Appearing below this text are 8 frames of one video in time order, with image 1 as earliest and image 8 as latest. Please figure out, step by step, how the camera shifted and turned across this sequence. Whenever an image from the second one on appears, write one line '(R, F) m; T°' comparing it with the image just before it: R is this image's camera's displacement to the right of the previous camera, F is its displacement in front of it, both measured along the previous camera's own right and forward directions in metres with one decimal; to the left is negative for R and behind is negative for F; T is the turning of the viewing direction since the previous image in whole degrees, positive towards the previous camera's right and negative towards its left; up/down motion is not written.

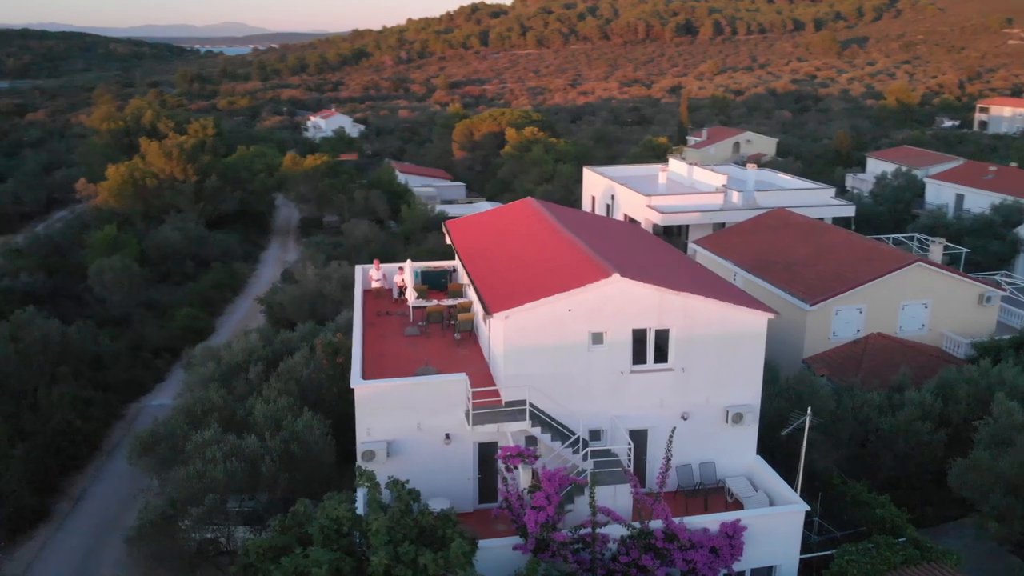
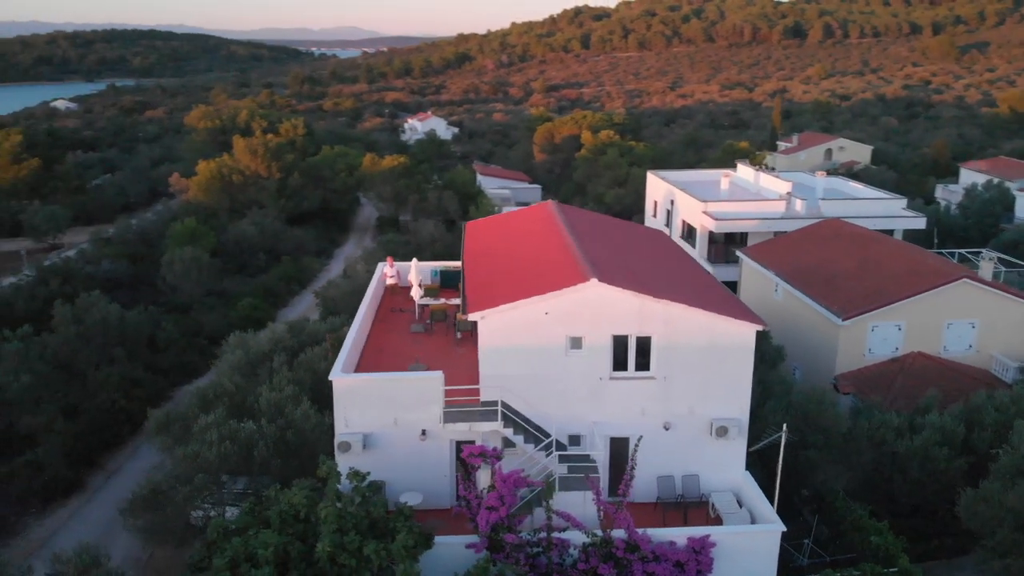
(+2.3, +0.1) m; -7°
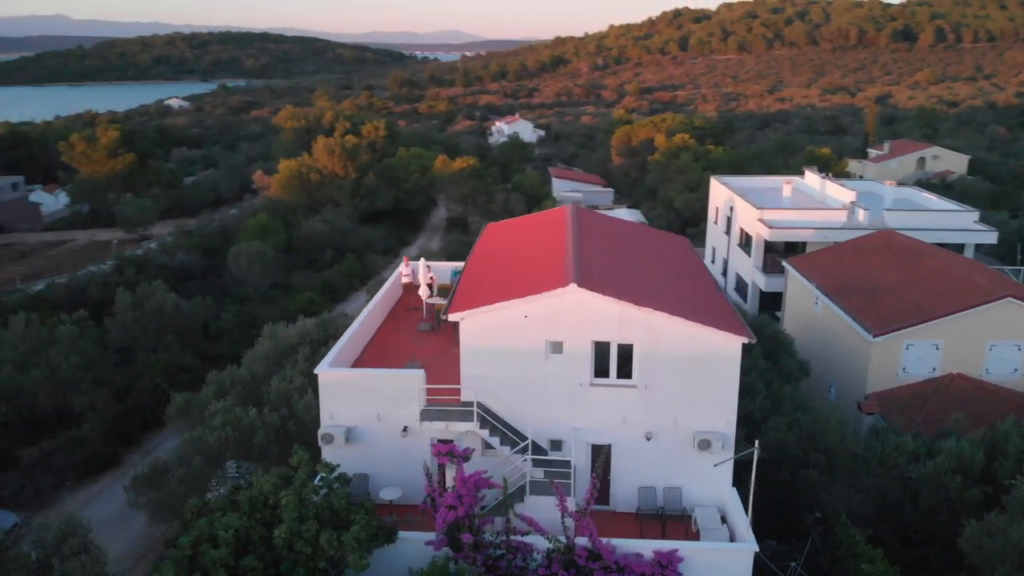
(+2.1, +0.1) m; -7°
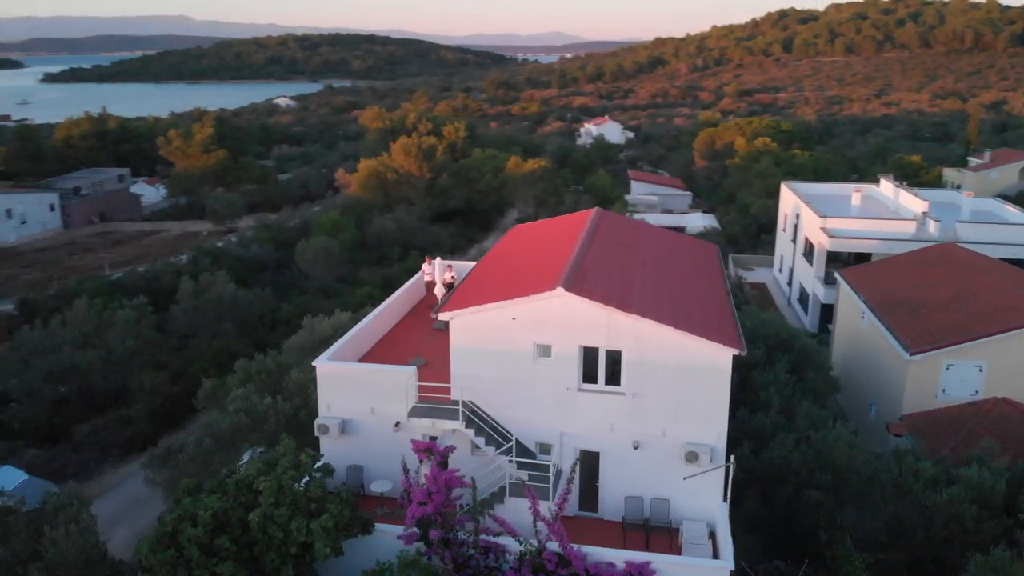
(+2.0, +0.1) m; -7°
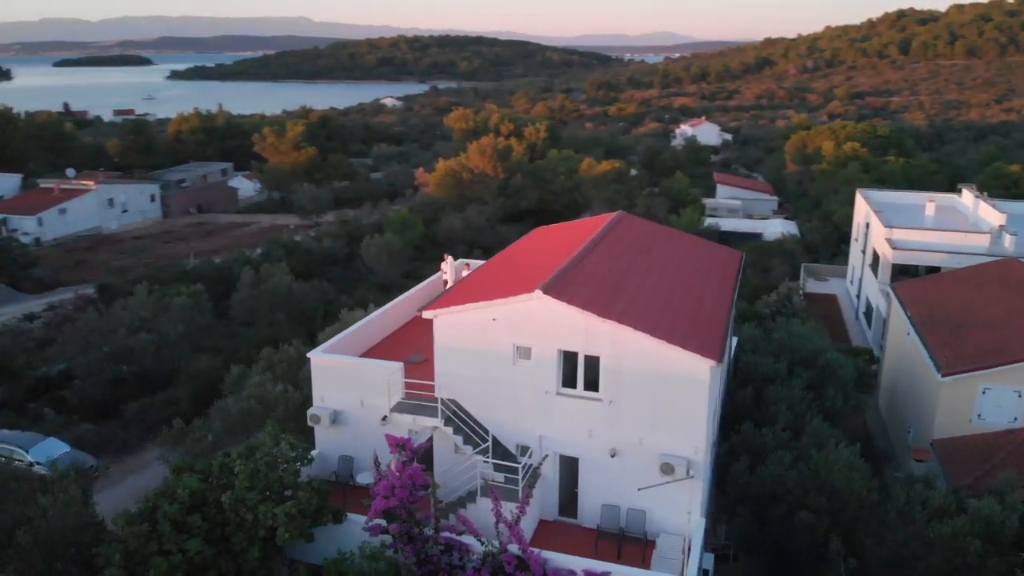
(+2.2, +0.1) m; -7°
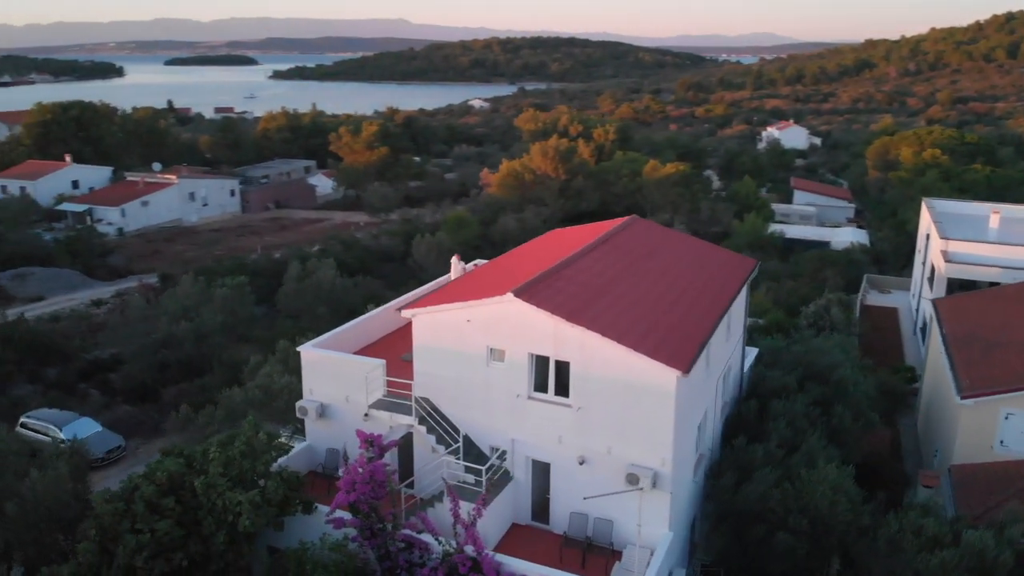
(+2.1, +0.1) m; -7°
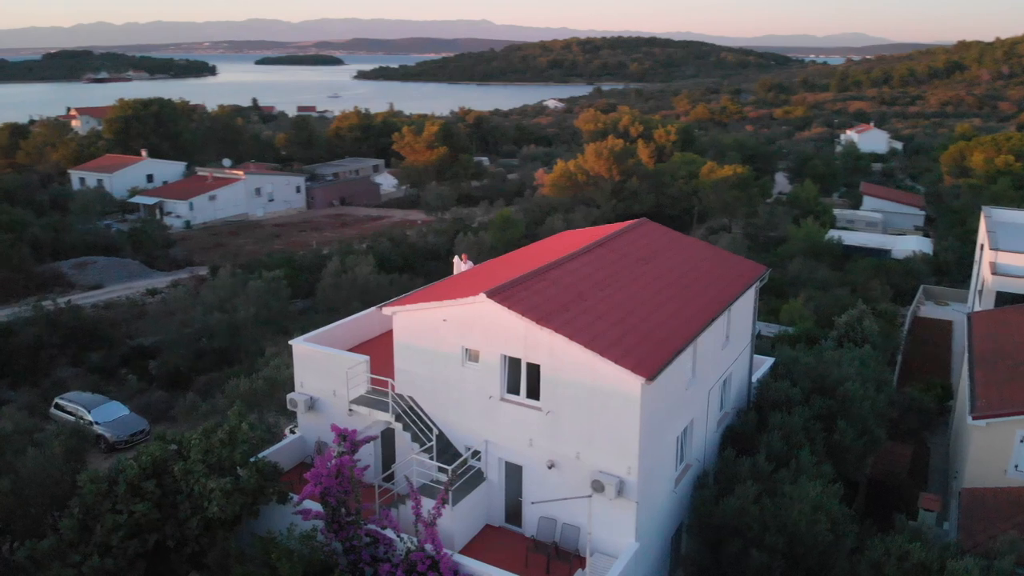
(+1.9, +0.1) m; -6°
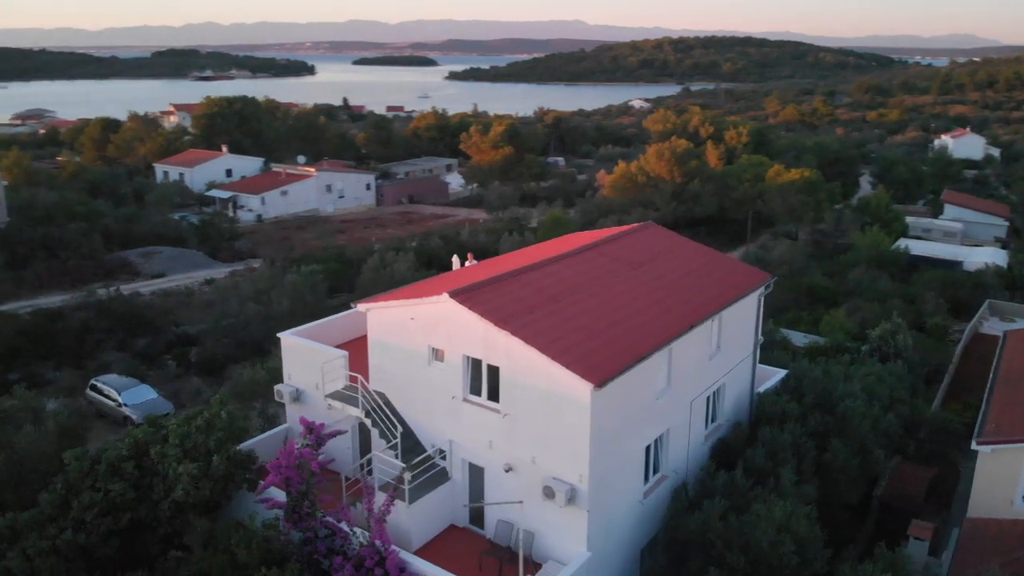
(+2.2, +0.2) m; -7°
